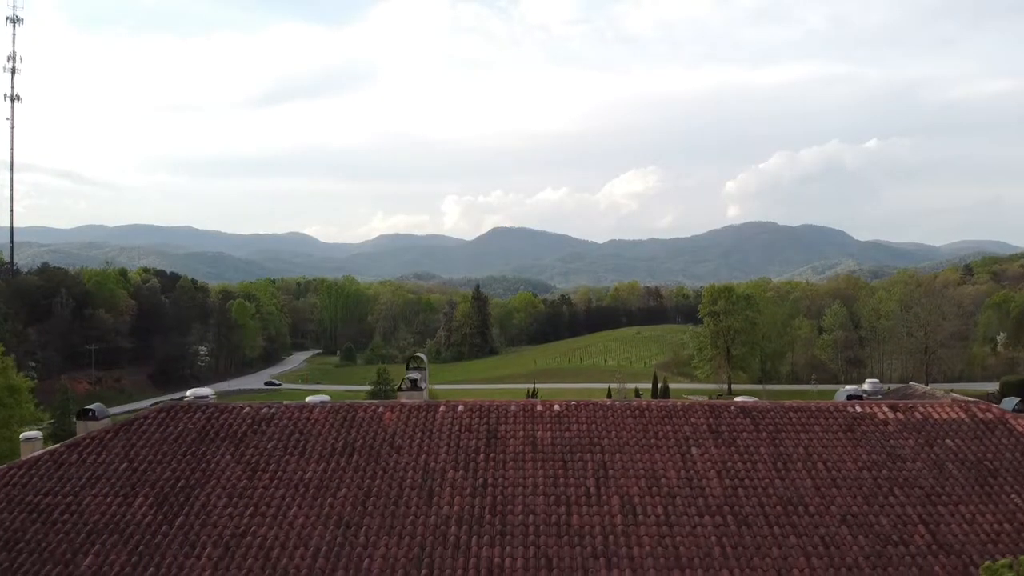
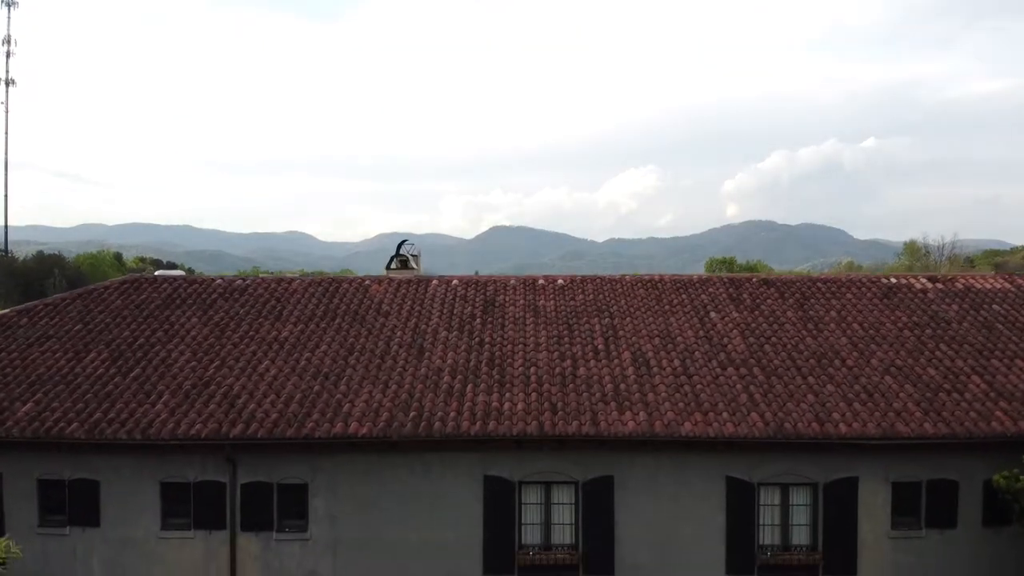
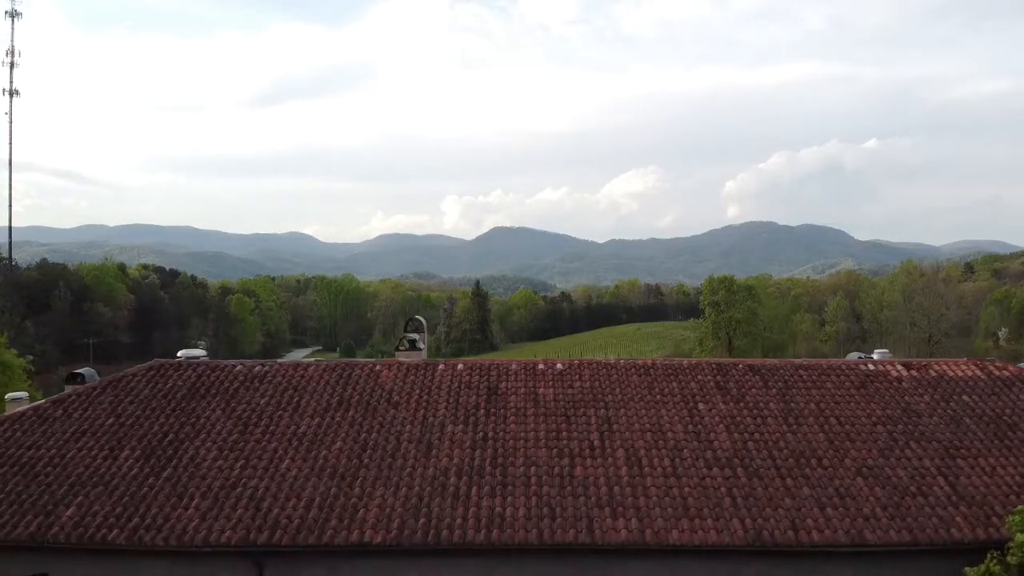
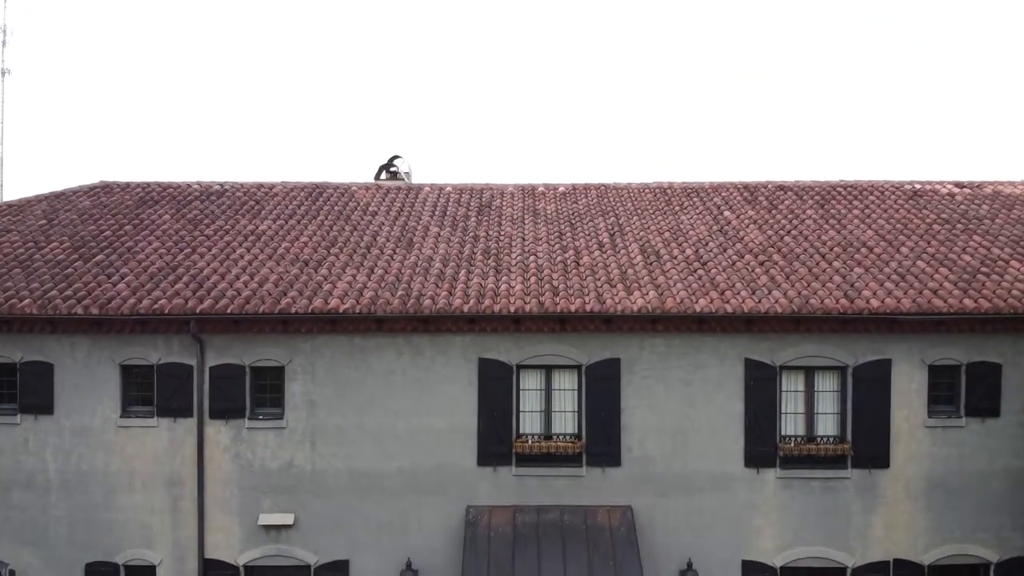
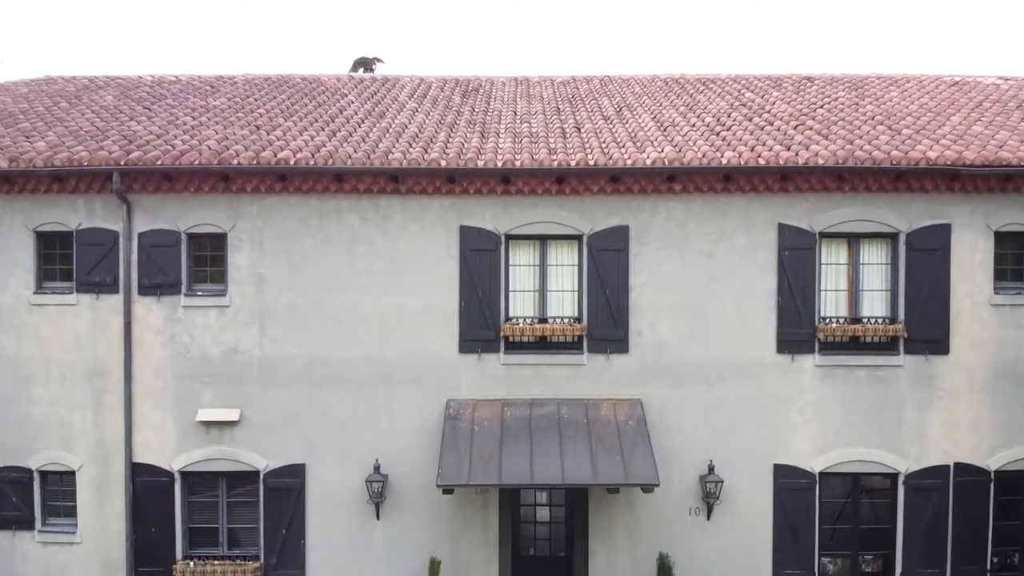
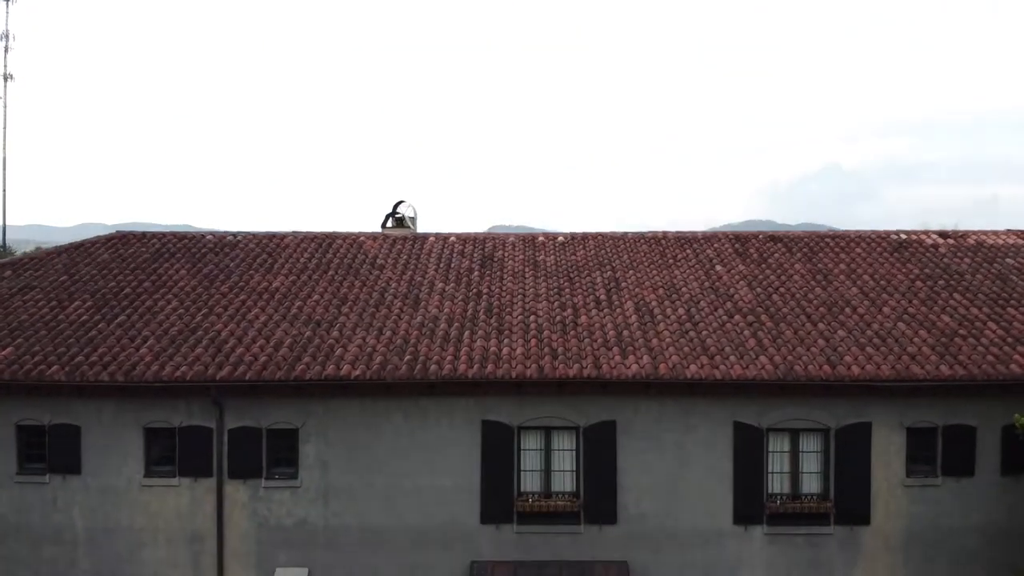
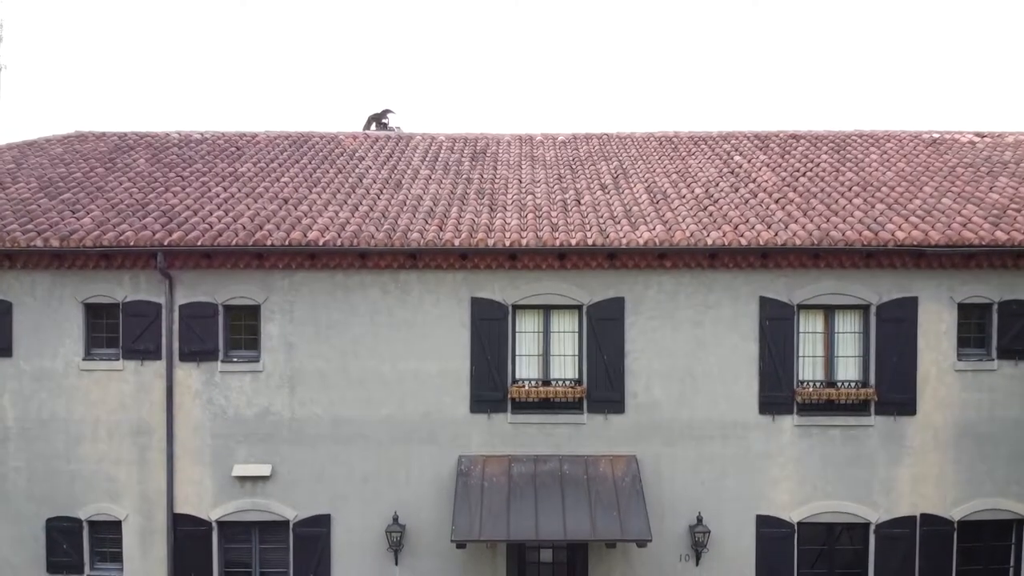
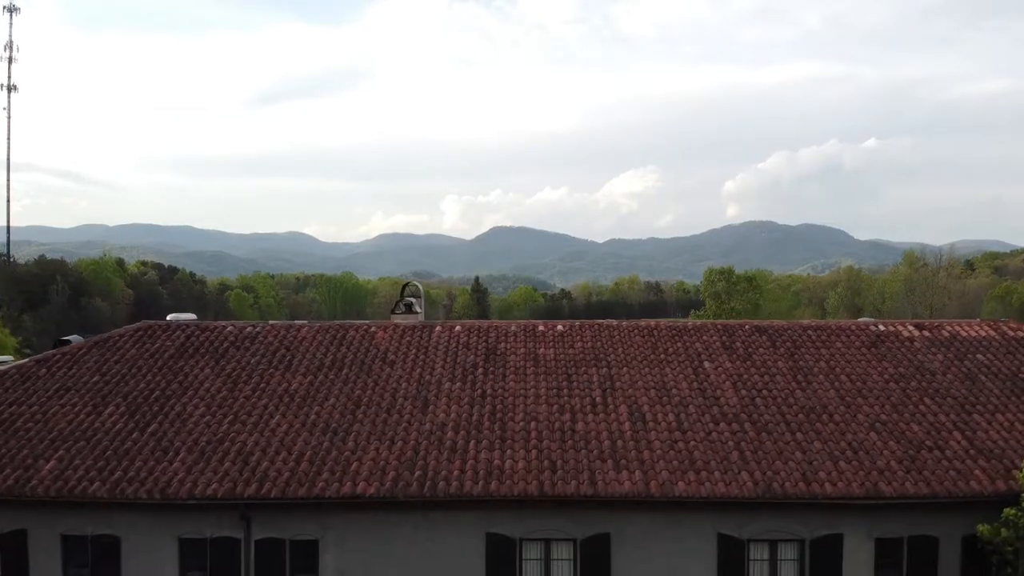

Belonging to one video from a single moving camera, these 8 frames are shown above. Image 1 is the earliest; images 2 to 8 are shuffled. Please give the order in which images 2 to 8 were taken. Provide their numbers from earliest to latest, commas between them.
3, 8, 2, 6, 4, 7, 5
